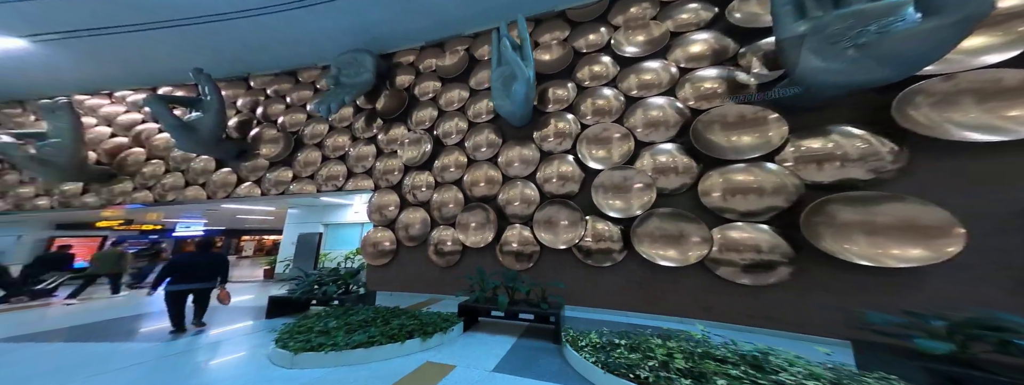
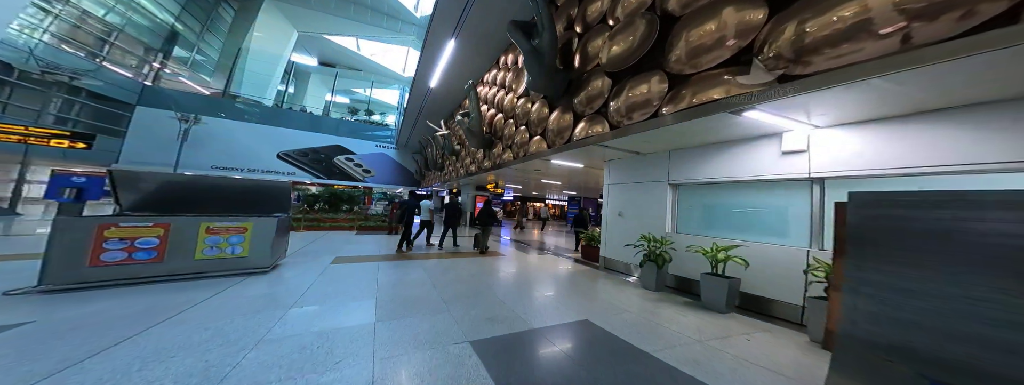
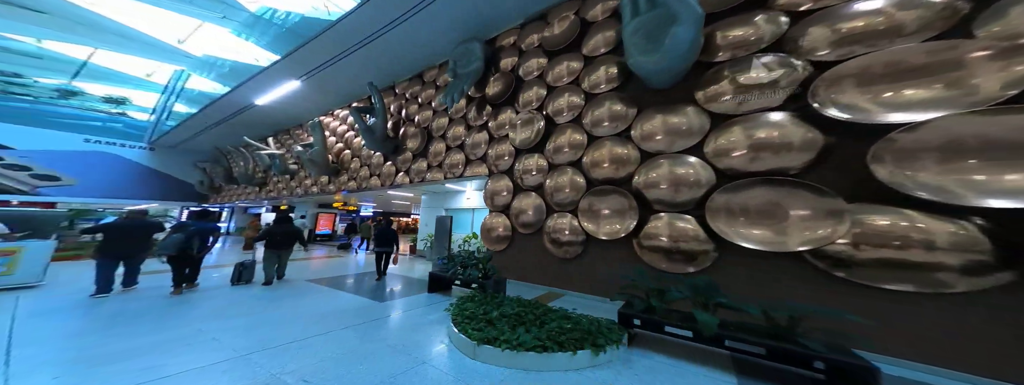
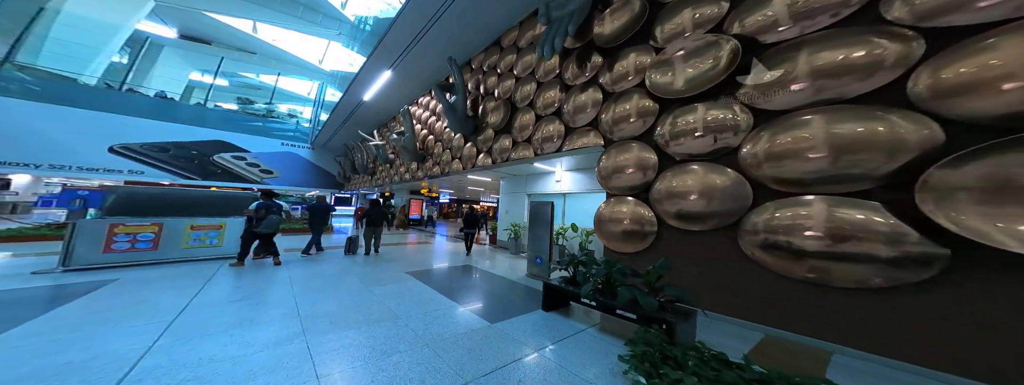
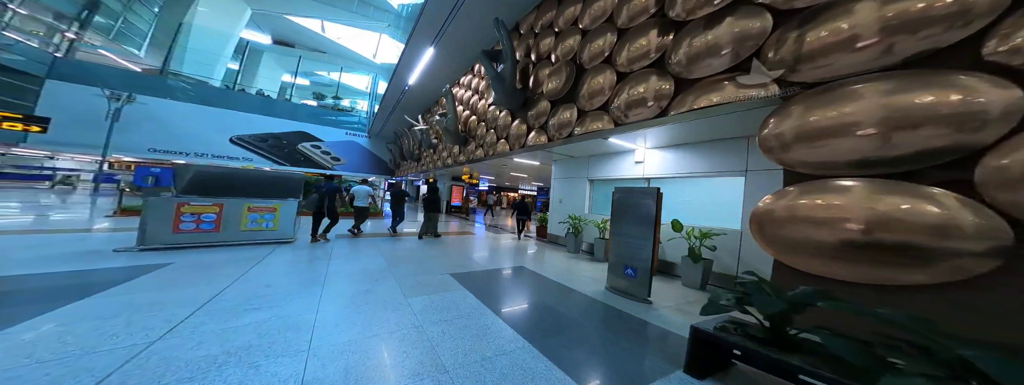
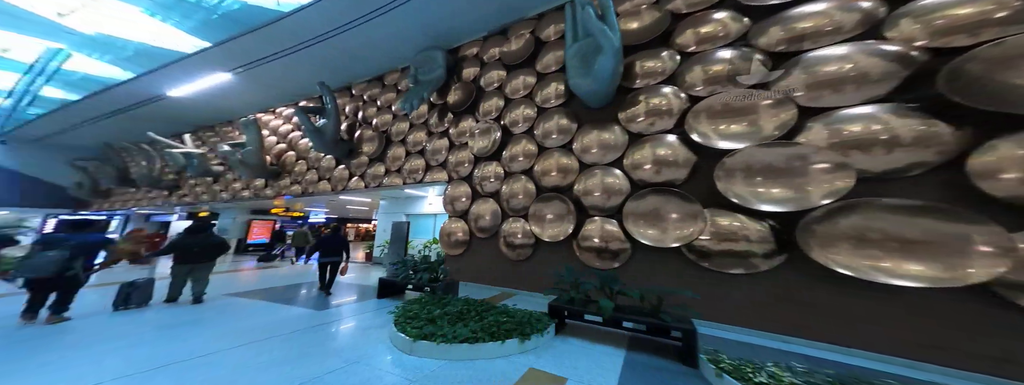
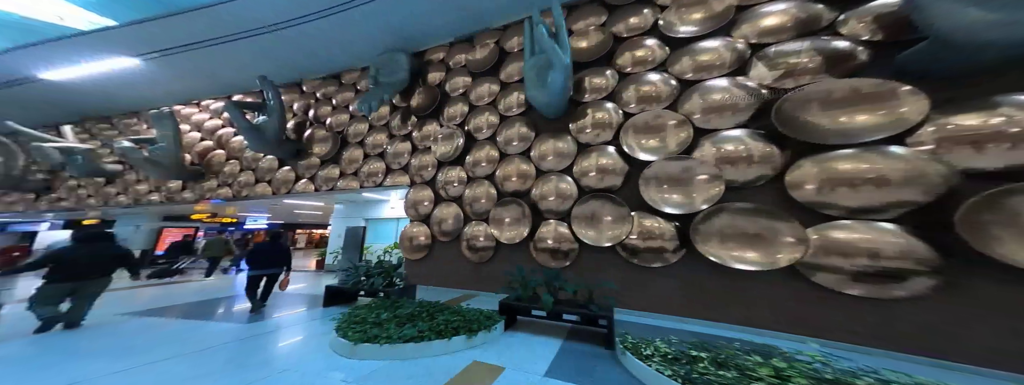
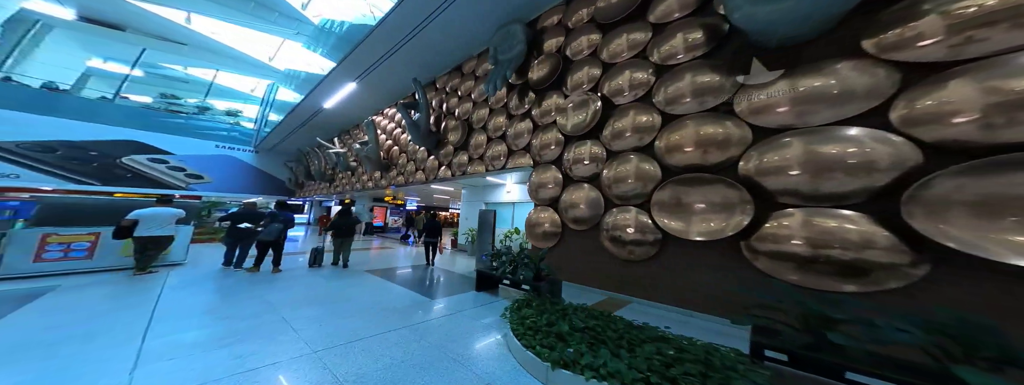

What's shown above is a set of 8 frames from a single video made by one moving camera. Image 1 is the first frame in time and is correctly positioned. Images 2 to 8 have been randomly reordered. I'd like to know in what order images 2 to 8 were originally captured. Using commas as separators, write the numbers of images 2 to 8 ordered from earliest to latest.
7, 6, 3, 8, 4, 5, 2
